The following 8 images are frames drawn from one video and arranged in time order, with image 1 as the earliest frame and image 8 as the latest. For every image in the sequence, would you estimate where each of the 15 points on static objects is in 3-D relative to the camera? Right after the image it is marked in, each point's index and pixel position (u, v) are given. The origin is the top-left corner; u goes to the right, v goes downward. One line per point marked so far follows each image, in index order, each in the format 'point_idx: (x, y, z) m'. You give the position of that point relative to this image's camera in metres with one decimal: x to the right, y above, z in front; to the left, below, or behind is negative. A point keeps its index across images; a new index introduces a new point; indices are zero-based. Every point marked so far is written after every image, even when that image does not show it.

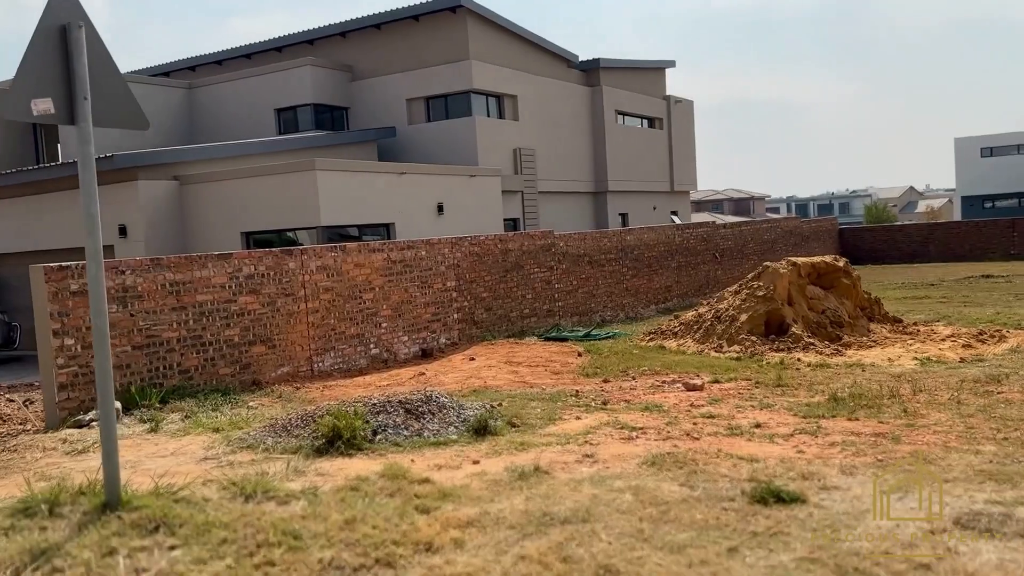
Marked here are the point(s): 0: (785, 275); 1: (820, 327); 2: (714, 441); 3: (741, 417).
0: (+3.9, +0.2, +11.6) m
1: (+4.3, -0.5, +11.5) m
2: (+1.5, -1.1, +6.0) m
3: (+1.9, -1.1, +6.9) m
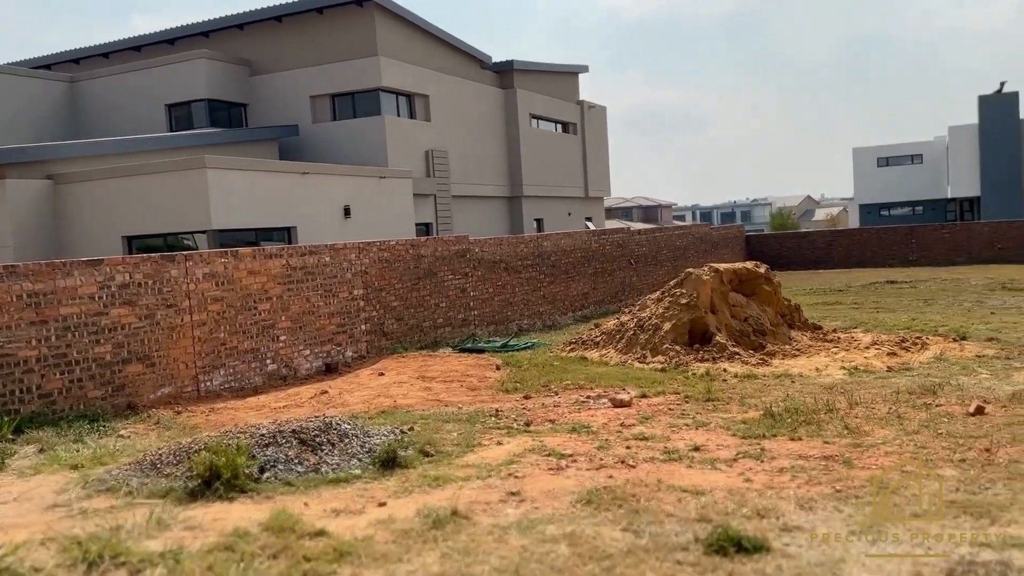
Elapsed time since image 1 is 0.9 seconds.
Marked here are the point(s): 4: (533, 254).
0: (+2.7, +0.1, +11.1) m
1: (+3.1, -0.6, +11.1) m
2: (+0.9, -1.2, +5.3) m
3: (+1.3, -1.2, +6.3) m
4: (+0.4, +0.6, +15.4) m
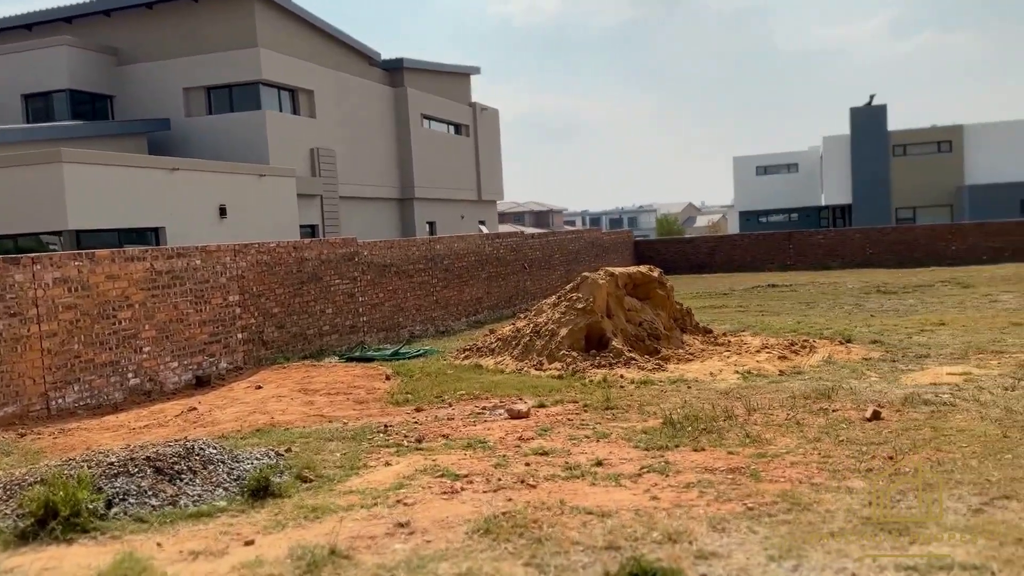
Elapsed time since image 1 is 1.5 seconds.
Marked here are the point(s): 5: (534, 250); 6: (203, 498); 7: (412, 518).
0: (+1.2, 0.0, +10.9) m
1: (+1.7, -0.7, +10.9) m
2: (+0.3, -1.2, +4.9) m
3: (+0.5, -1.2, +5.9) m
4: (-1.6, +0.5, +14.8) m
5: (+0.5, +0.9, +19.8) m
6: (-1.9, -1.3, +5.0) m
7: (-0.5, -1.2, +4.4) m
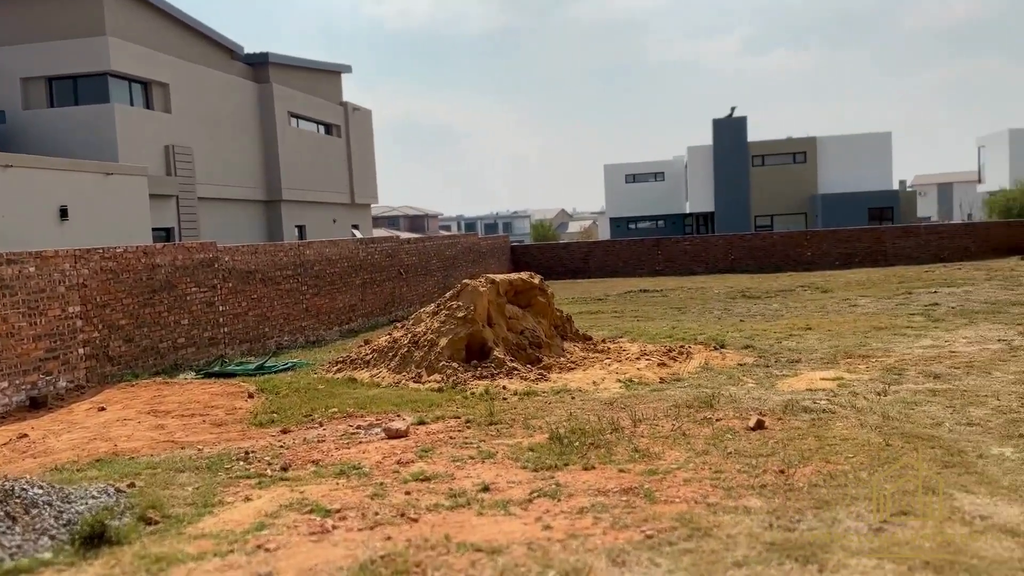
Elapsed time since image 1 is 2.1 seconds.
0: (-0.4, -0.1, +10.6) m
1: (+0.1, -0.8, +10.6) m
2: (-0.4, -1.3, +4.5) m
3: (-0.3, -1.3, +5.5) m
4: (-3.7, +0.4, +14.0) m
5: (-2.4, +0.8, +19.2) m
6: (-2.5, -1.3, +4.2) m
7: (-1.1, -1.3, +3.8) m
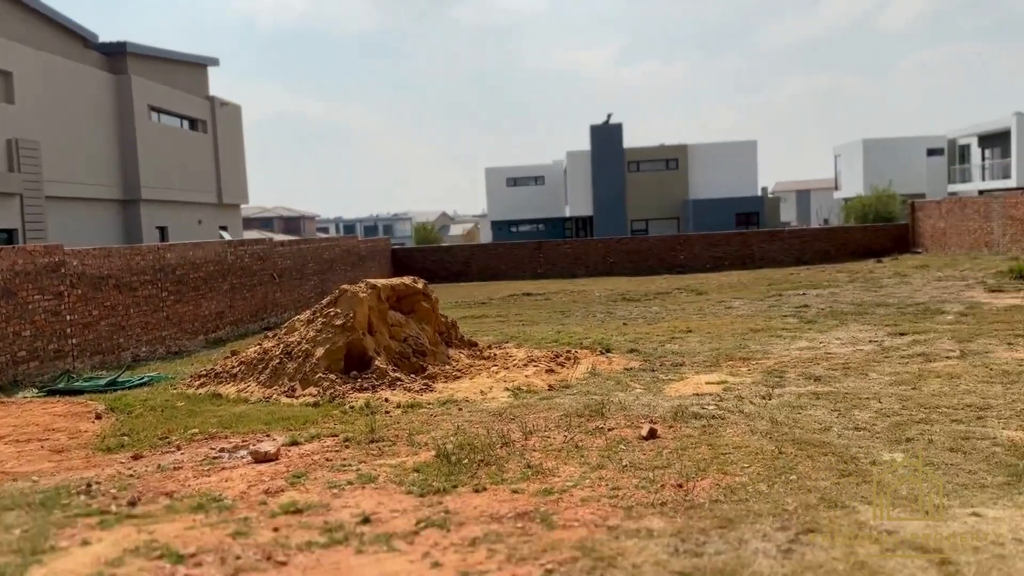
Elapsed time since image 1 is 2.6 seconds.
0: (-1.8, -0.1, +10.0) m
1: (-1.4, -0.9, +10.1) m
2: (-1.0, -1.3, +4.0) m
3: (-1.1, -1.3, +5.0) m
4: (-5.7, +0.3, +12.9) m
5: (-5.1, +0.7, +18.2) m
6: (-3.0, -1.4, +3.3) m
7: (-1.6, -1.3, +3.2) m
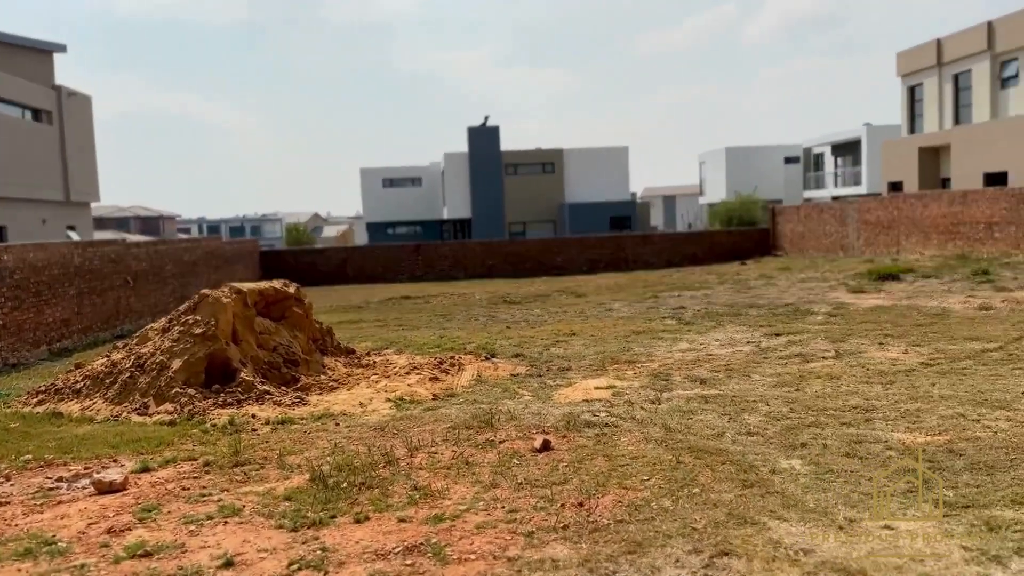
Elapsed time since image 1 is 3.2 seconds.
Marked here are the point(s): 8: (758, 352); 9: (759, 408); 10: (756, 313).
0: (-3.2, -0.2, +9.2) m
1: (-2.8, -0.9, +9.4) m
2: (-1.4, -1.4, +3.3) m
3: (-1.7, -1.3, +4.3) m
4: (-7.4, +0.2, +11.4) m
5: (-7.6, +0.6, +16.8) m
6: (-3.3, -1.4, +2.4) m
7: (-1.9, -1.4, +2.5) m
8: (+3.1, -0.8, +10.3) m
9: (+2.1, -1.0, +7.1) m
10: (+4.2, -0.4, +14.0) m
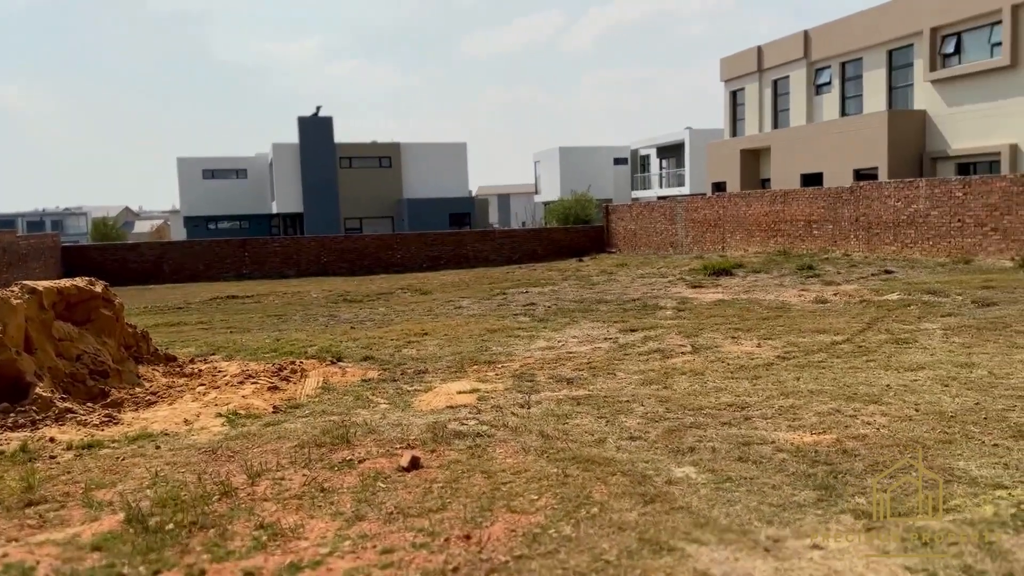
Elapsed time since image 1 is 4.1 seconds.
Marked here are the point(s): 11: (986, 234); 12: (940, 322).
0: (-4.6, -0.2, +7.7) m
1: (-4.2, -0.9, +8.0) m
2: (-1.7, -1.4, +2.3) m
3: (-2.2, -1.3, +3.2) m
4: (-9.2, +0.2, +9.1) m
5: (-10.5, +0.5, +14.3) m
6: (-3.4, -1.4, +1.0) m
7: (-2.0, -1.4, +1.4) m
8: (+1.3, -0.7, +10.1) m
9: (+1.0, -1.0, +6.7) m
10: (+1.6, -0.4, +13.9) m
11: (+9.9, +1.1, +17.0) m
12: (+5.5, -0.4, +10.4) m
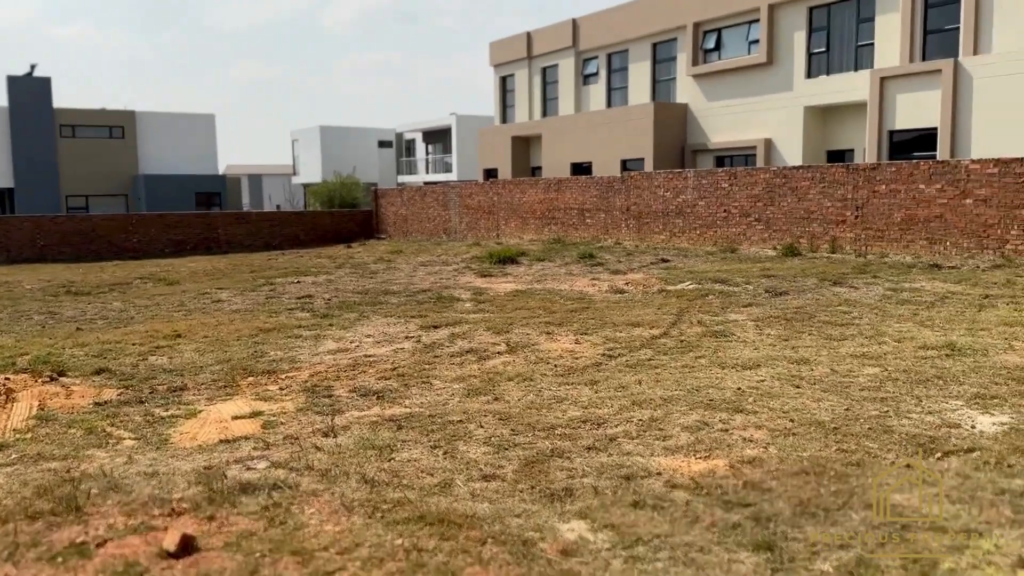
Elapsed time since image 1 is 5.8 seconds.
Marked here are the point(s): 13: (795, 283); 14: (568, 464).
0: (-5.9, -0.2, +4.7) m
1: (-5.7, -0.9, +5.1) m
2: (-1.6, -1.4, +0.4) m
3: (-2.3, -1.4, +1.2) m
4: (-10.7, +0.2, +4.7) m
5: (-13.5, +0.6, +9.3) m
6: (-2.9, -1.5, -1.3) m
7: (-1.6, -1.5, -0.5) m
8: (-1.0, -0.7, +8.7) m
9: (-0.3, -1.0, +5.4) m
10: (-1.8, -0.2, +12.5) m
11: (+5.2, +1.4, +17.8) m
12: (+2.9, -0.3, +10.2) m
13: (+4.3, +0.1, +12.5) m
14: (+0.3, -1.0, +4.7) m
